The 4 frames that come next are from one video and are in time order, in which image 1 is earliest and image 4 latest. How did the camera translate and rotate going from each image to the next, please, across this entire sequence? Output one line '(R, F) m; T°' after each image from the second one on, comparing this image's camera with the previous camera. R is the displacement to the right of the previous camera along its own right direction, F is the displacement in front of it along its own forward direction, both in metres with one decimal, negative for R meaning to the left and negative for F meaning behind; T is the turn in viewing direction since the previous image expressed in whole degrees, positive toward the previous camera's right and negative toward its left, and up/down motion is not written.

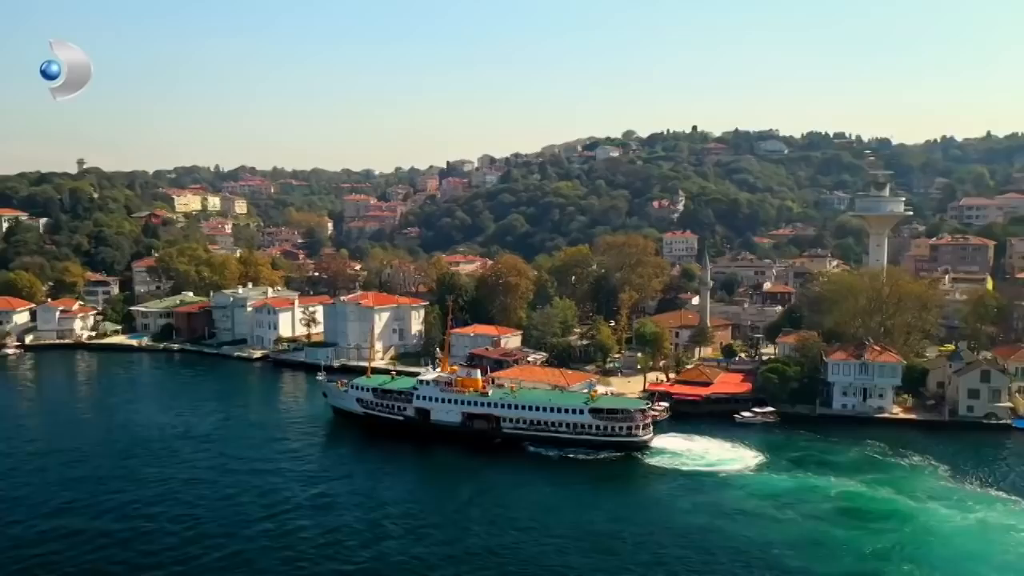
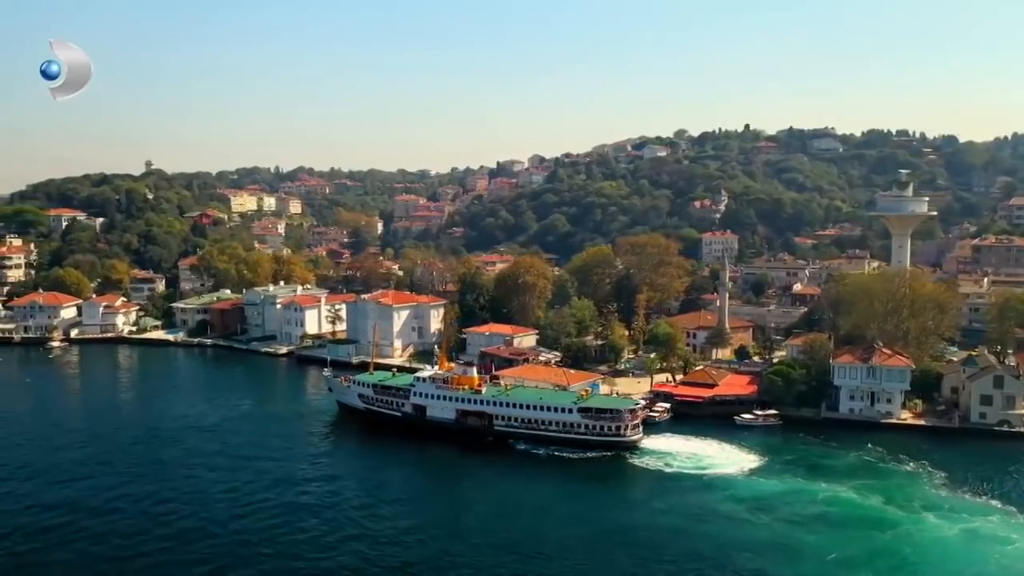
(+1.7, -0.1) m; -4°
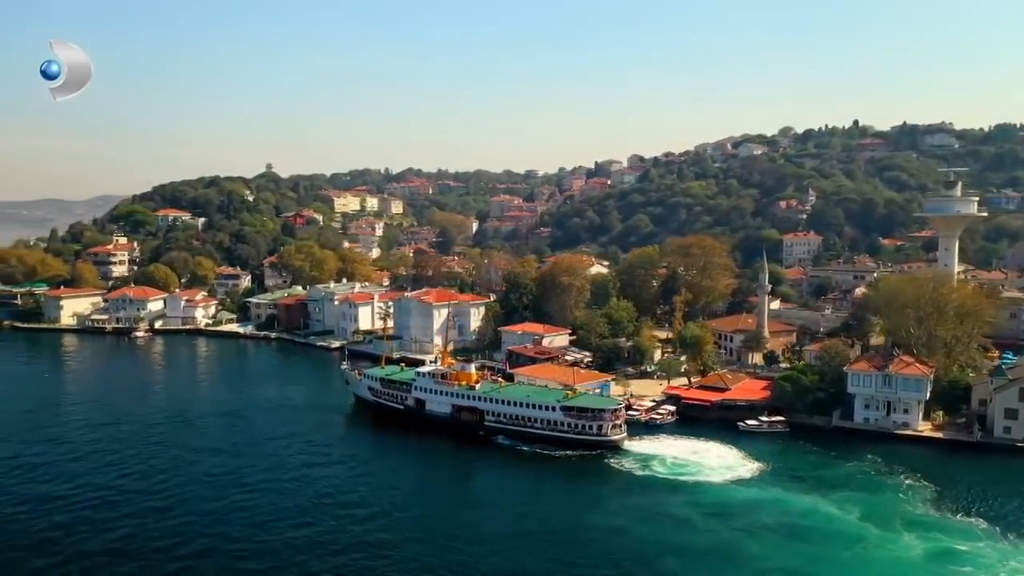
(+3.1, -0.1) m; -9°
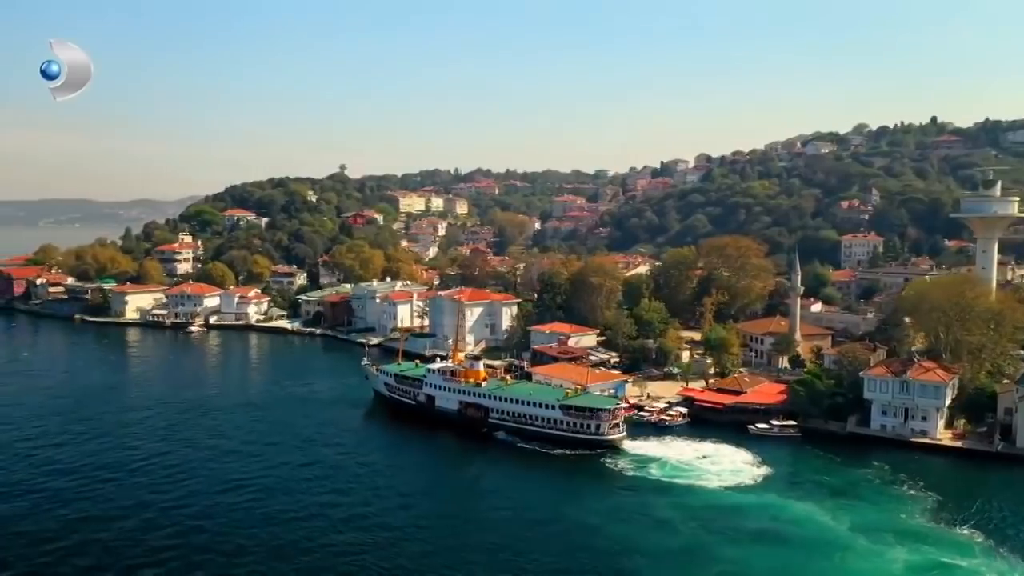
(+1.8, -0.1) m; -5°
